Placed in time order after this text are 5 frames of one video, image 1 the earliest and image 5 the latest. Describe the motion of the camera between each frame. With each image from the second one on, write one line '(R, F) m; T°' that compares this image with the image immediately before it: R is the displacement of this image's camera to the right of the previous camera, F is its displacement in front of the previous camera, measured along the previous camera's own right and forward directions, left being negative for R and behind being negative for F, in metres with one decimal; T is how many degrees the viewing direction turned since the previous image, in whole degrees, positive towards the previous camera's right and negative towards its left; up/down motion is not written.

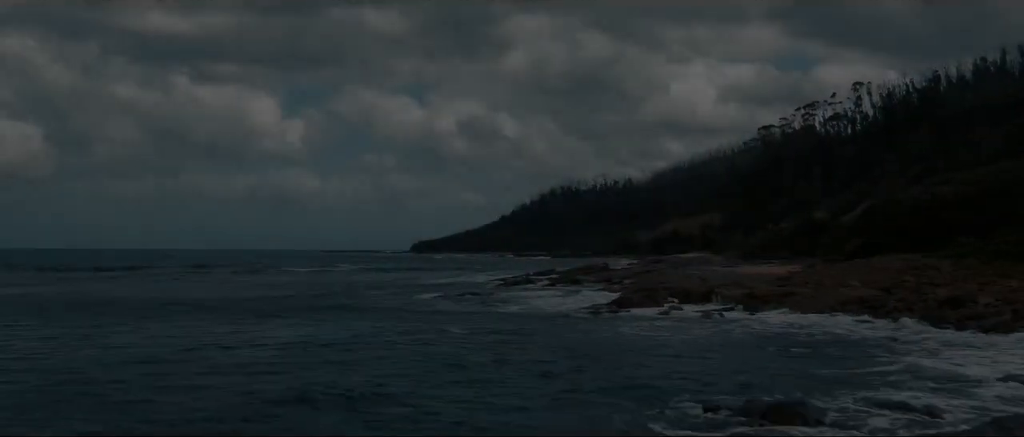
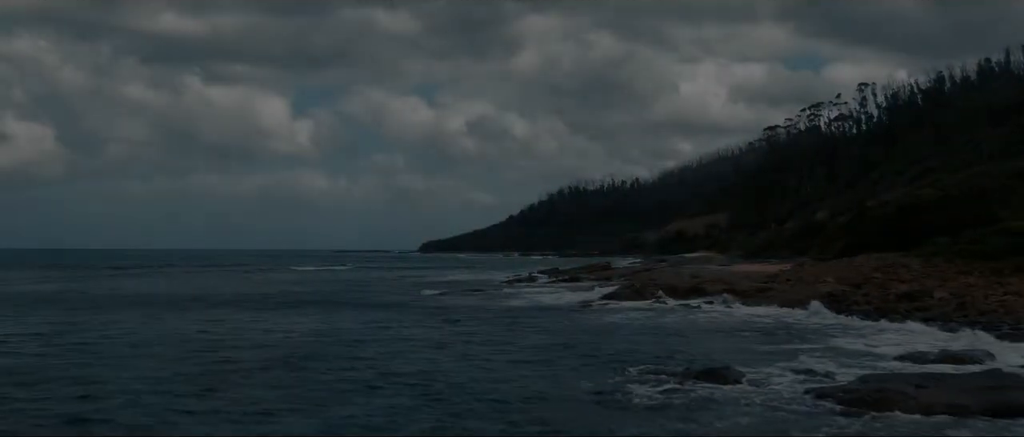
(+0.4, -2.3) m; -1°
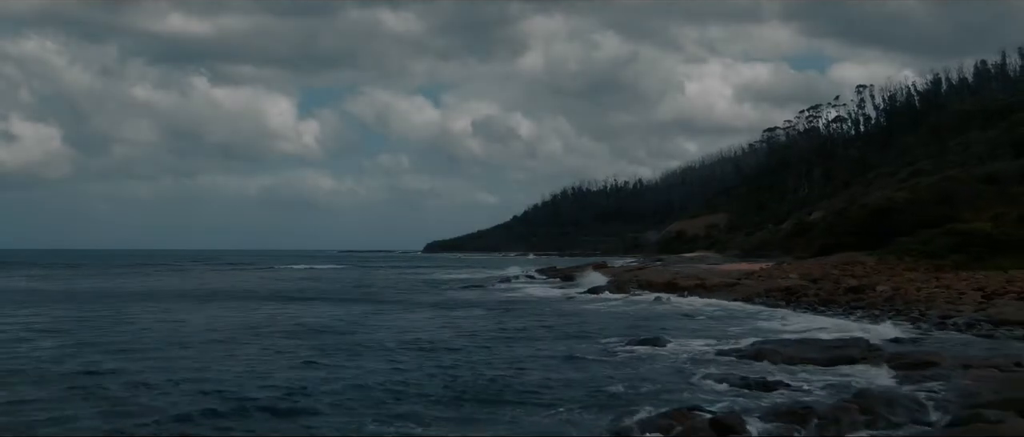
(+0.5, -3.2) m; 0°
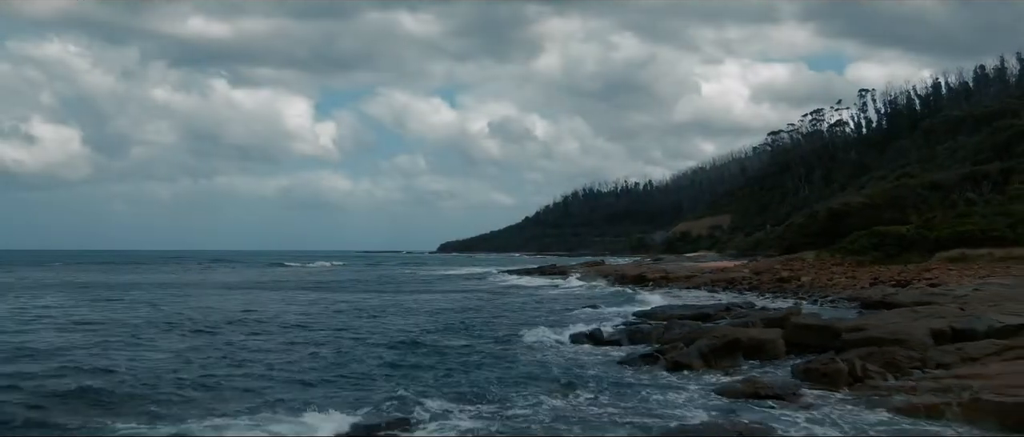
(+1.1, -6.4) m; -1°
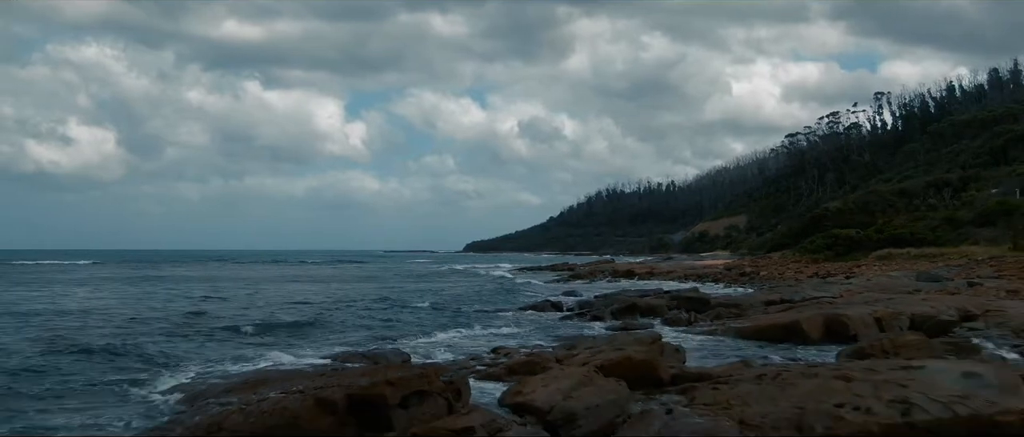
(+1.1, -7.3) m; -2°
